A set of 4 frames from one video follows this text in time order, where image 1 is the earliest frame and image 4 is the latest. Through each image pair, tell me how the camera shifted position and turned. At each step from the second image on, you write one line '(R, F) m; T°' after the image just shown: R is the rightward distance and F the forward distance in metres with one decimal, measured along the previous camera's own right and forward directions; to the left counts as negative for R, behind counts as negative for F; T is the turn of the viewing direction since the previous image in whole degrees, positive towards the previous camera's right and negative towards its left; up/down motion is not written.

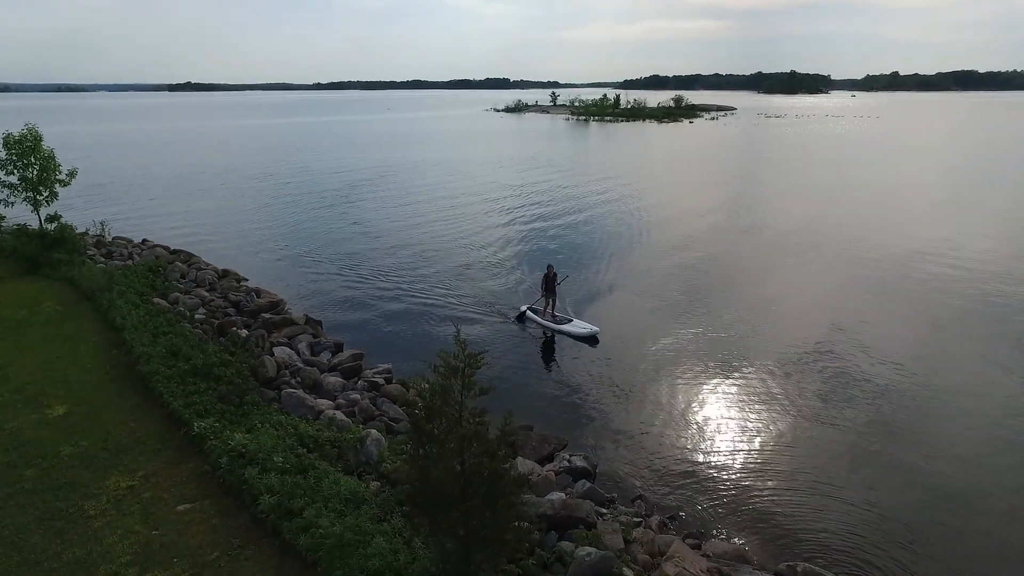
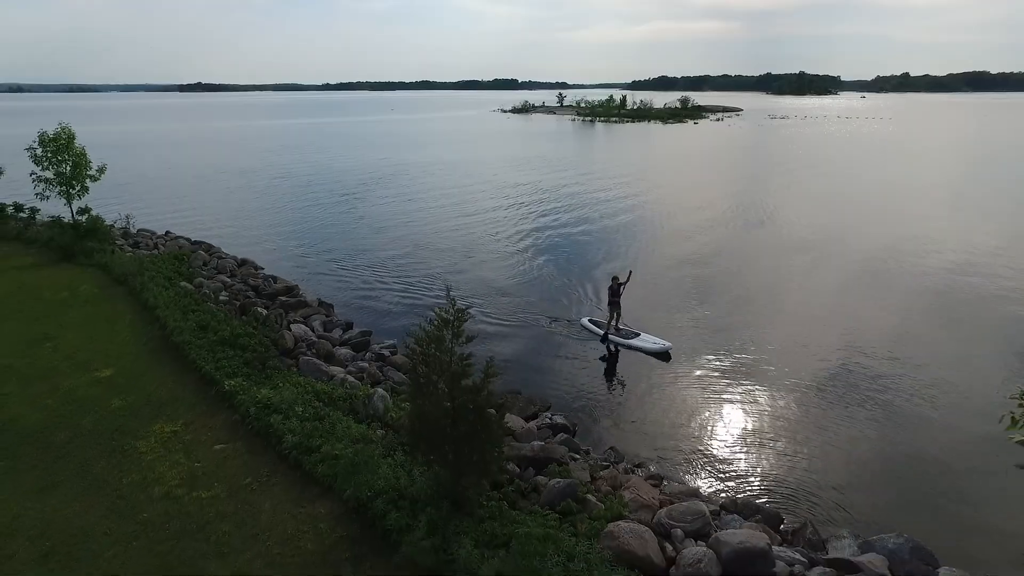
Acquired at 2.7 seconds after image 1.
(+0.3, -1.6) m; -1°
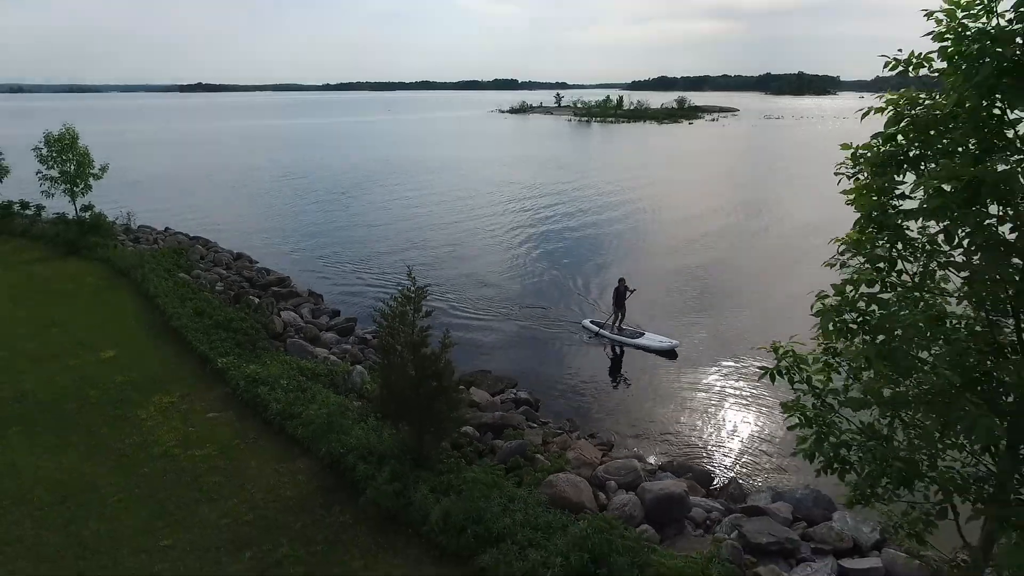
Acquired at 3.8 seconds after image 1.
(+0.6, -1.3) m; 0°
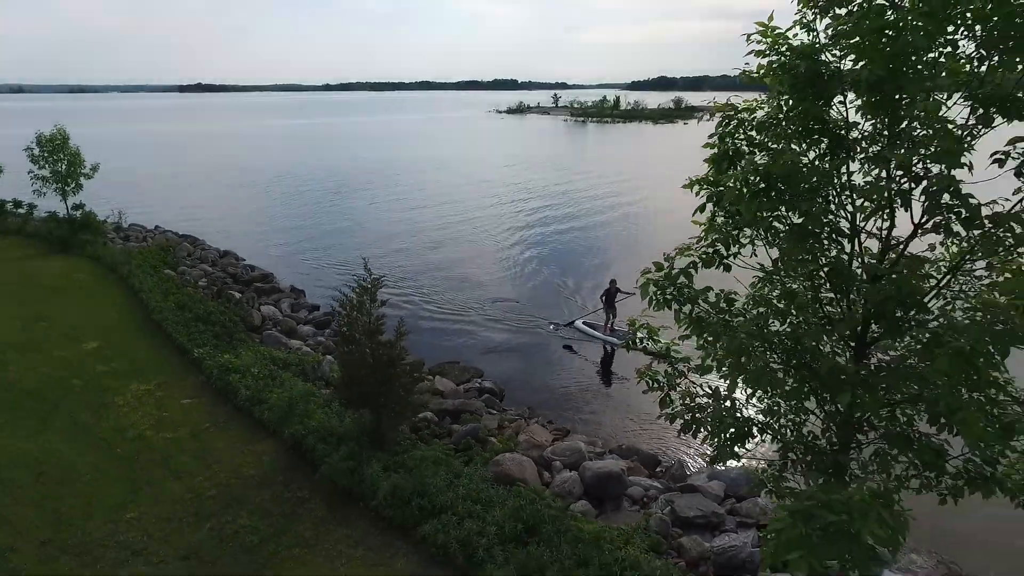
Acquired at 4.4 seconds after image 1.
(+0.7, -0.6) m; 0°
